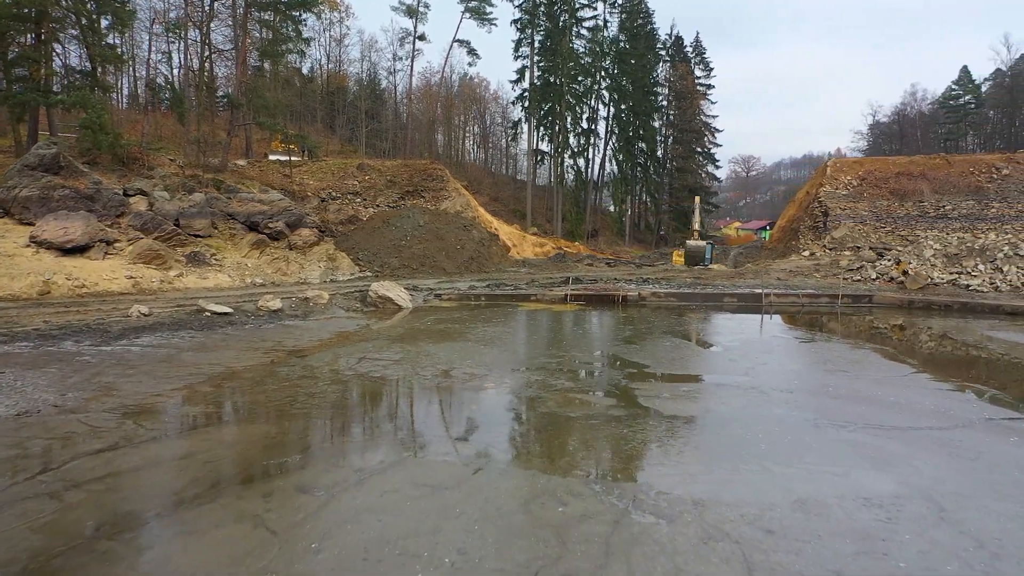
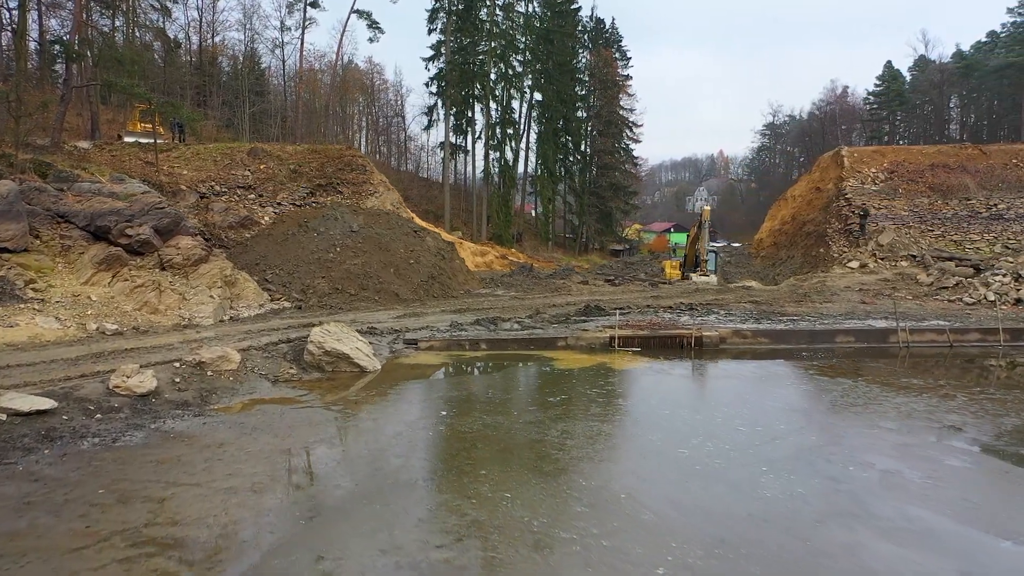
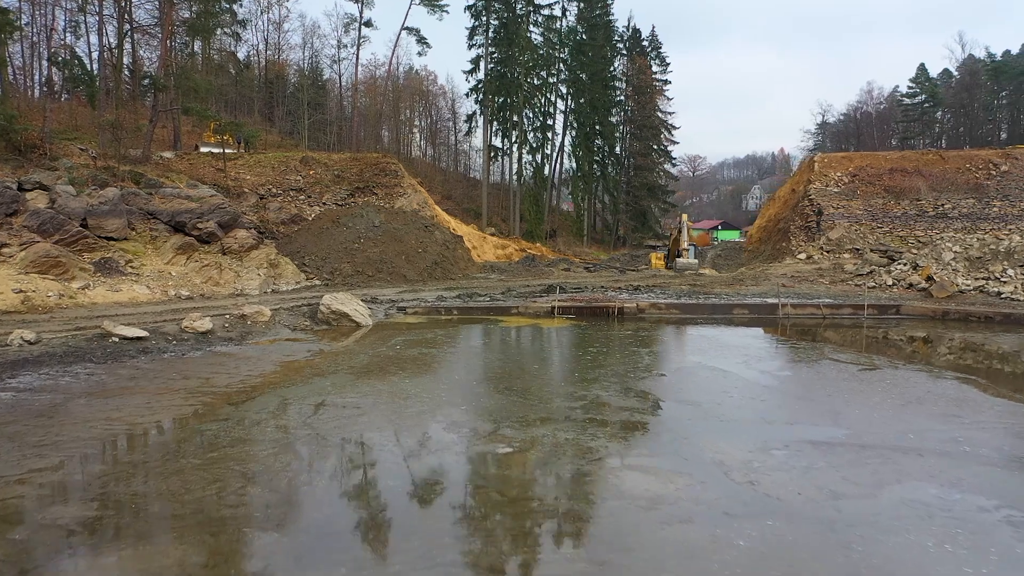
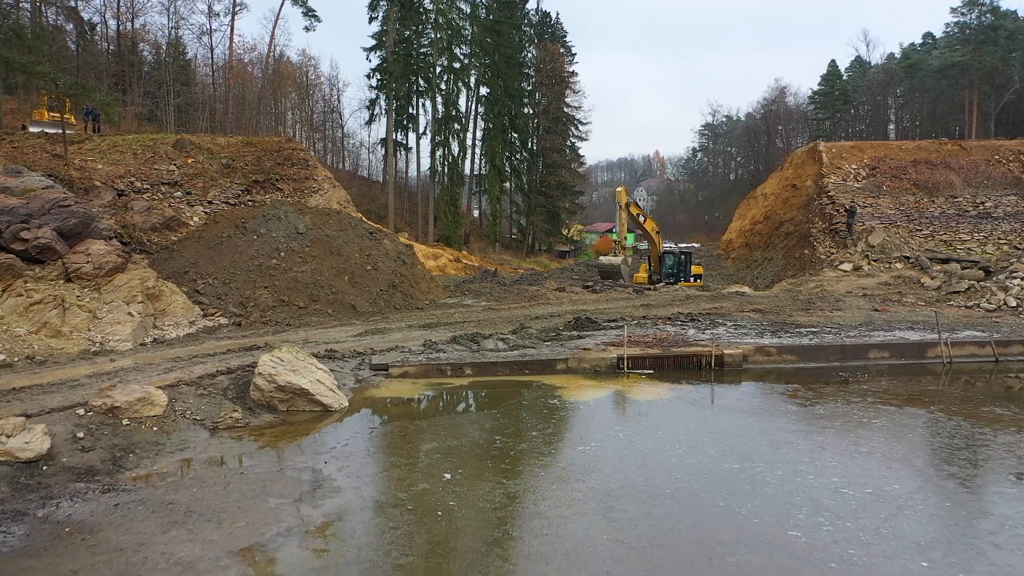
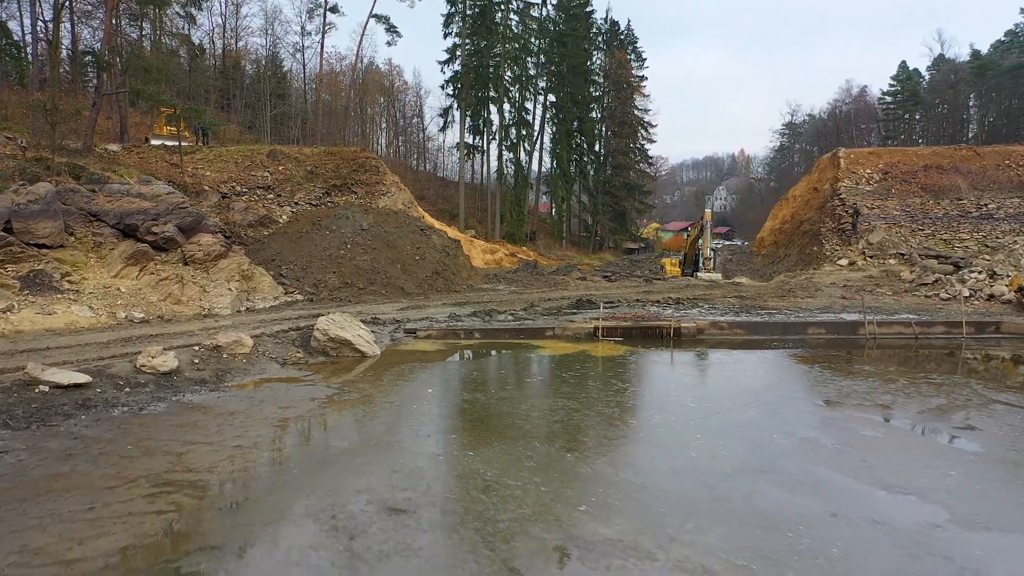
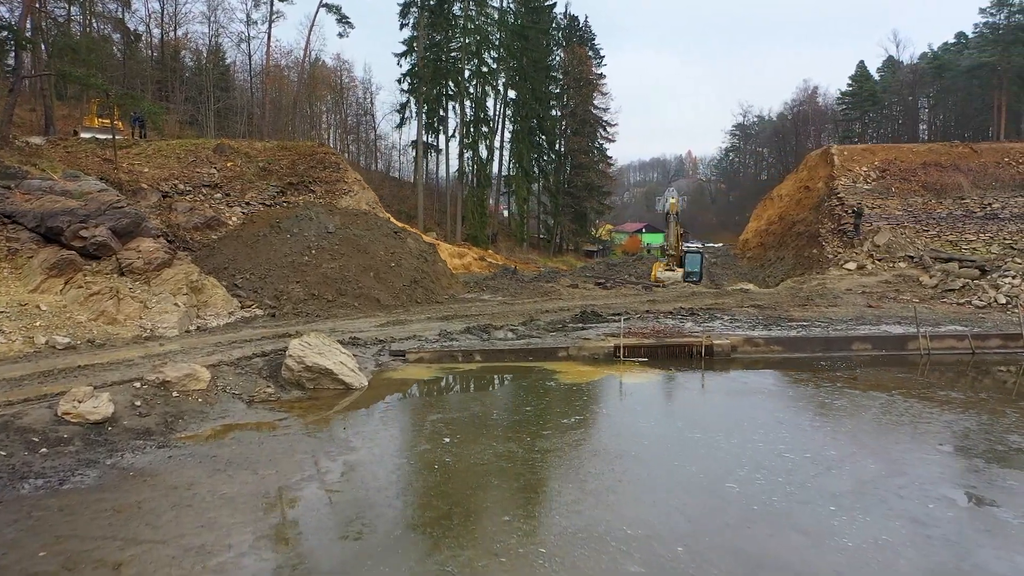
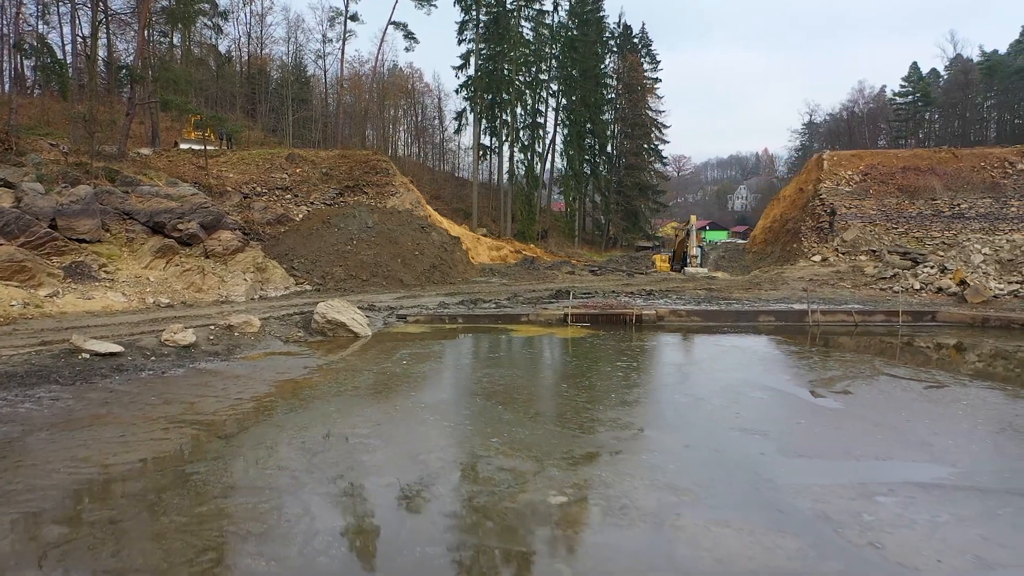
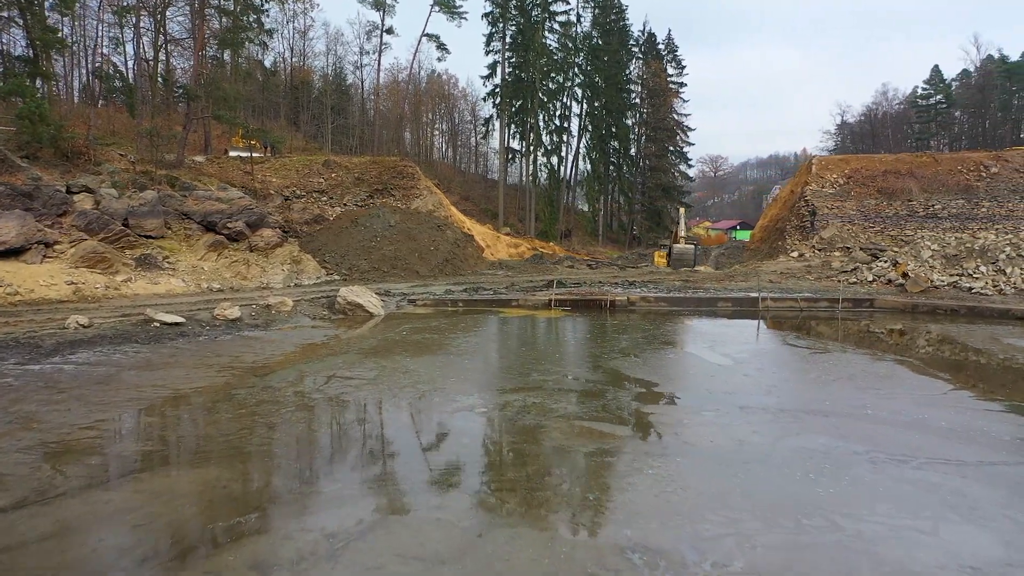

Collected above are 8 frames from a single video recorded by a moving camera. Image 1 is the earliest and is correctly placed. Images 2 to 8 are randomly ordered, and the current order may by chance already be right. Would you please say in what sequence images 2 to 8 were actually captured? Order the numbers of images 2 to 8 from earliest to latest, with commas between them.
8, 3, 7, 5, 2, 6, 4
